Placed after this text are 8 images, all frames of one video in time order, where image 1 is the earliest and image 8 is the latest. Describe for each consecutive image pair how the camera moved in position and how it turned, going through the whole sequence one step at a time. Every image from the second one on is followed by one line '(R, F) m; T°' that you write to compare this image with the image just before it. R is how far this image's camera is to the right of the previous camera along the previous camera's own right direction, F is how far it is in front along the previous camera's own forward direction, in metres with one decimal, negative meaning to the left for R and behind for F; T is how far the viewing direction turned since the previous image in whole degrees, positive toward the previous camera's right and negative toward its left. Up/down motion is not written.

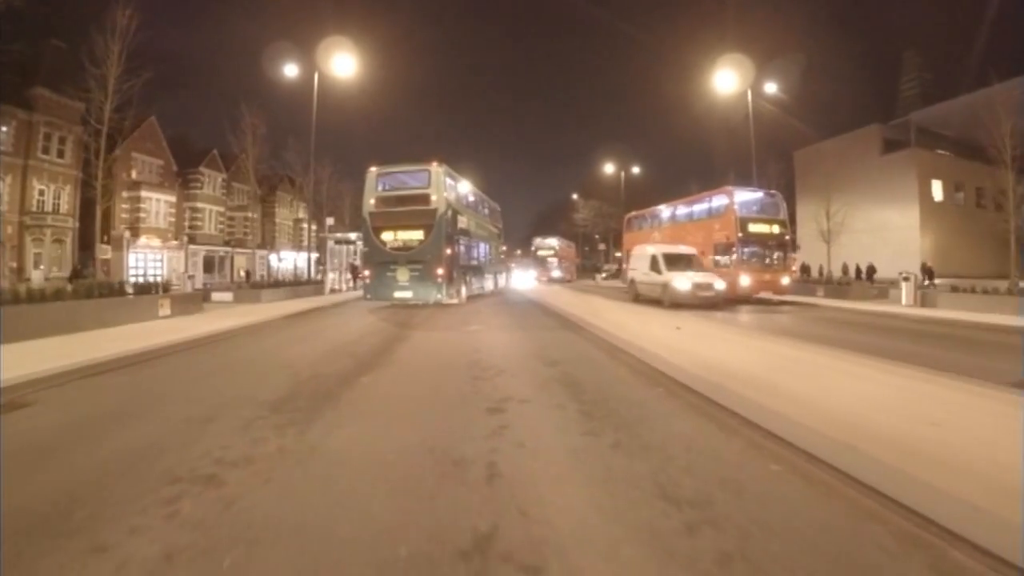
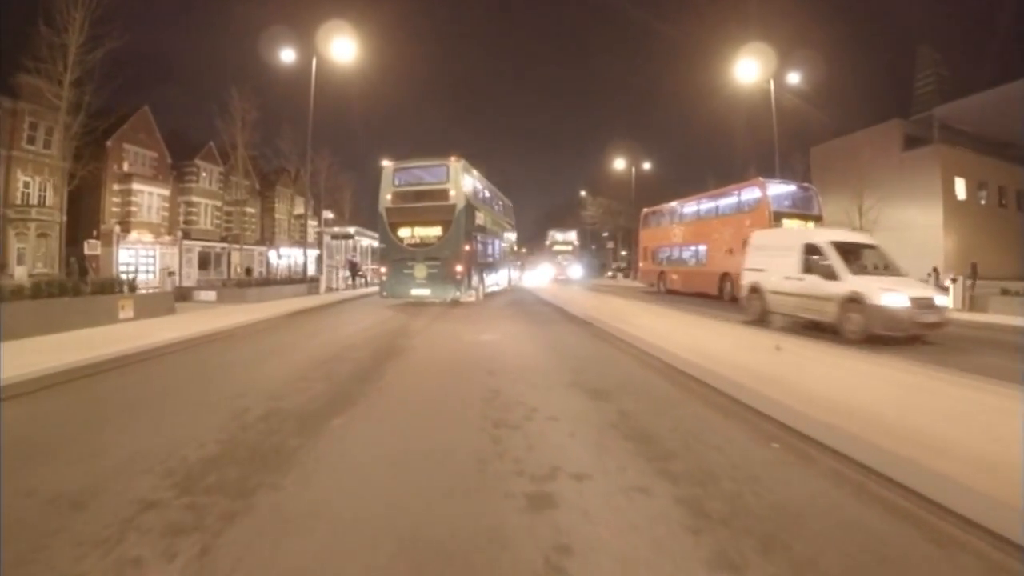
(-0.3, +3.2) m; 0°
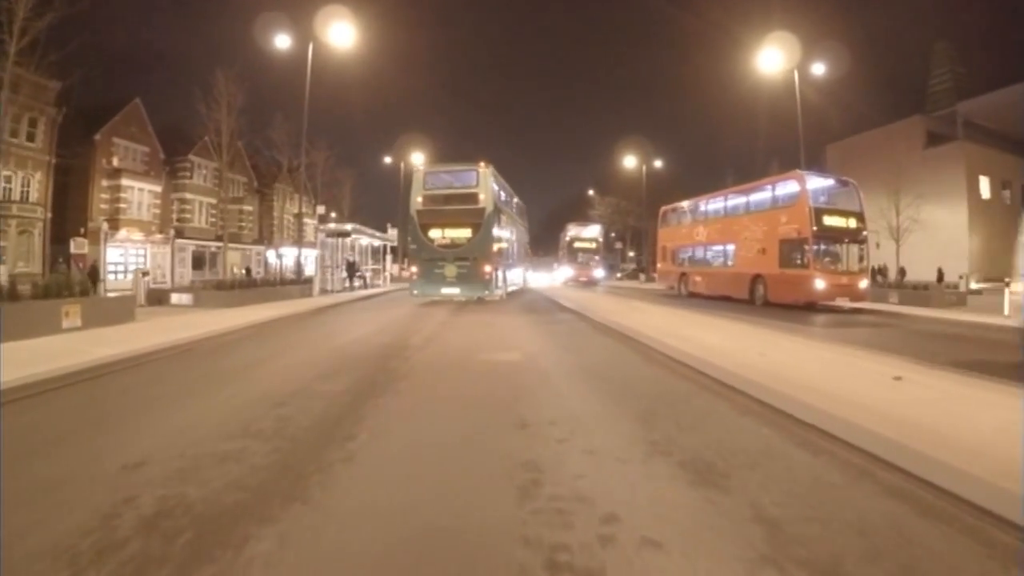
(-0.3, +3.2) m; 0°
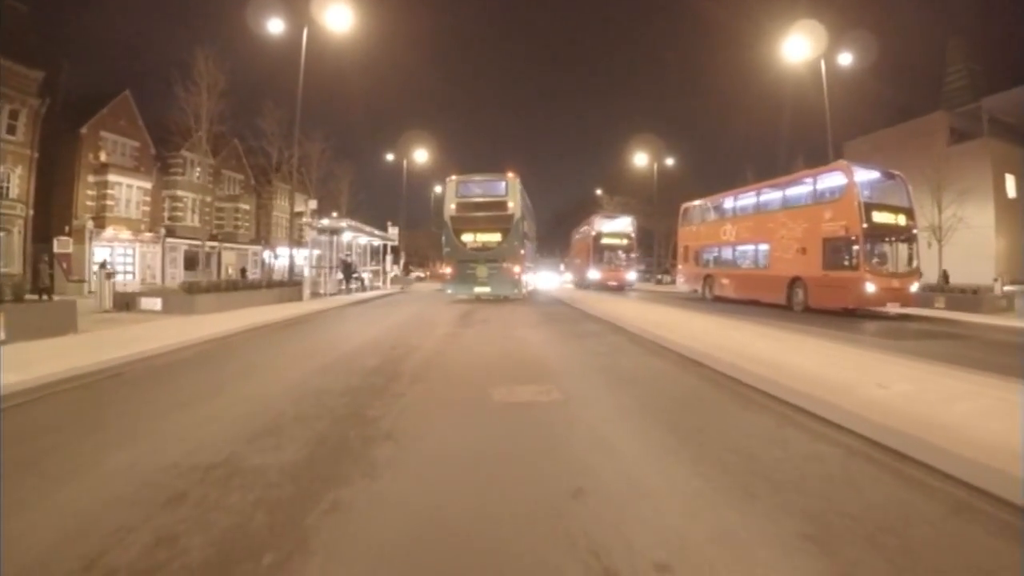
(-0.3, +3.2) m; 0°
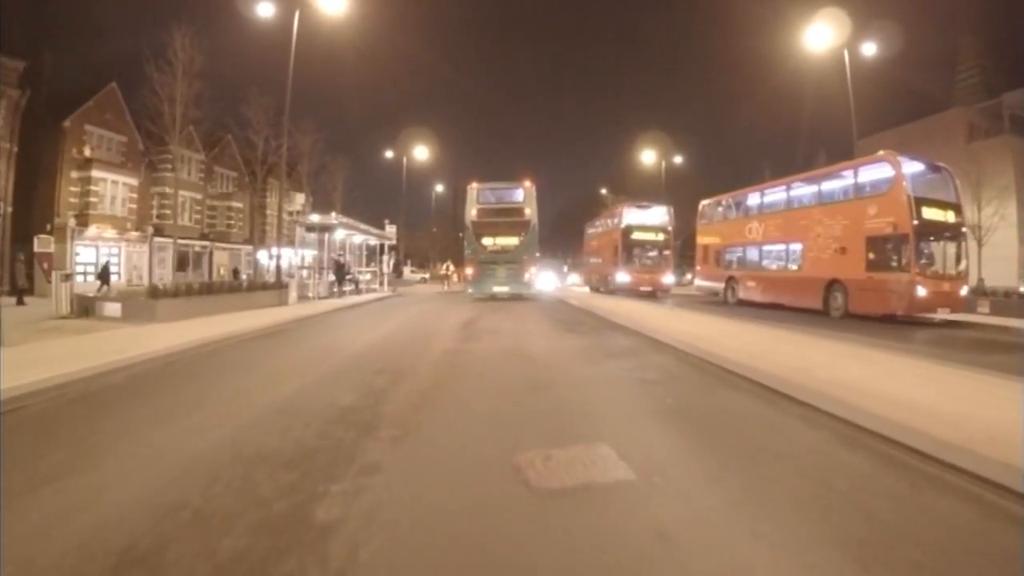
(-0.3, +2.8) m; 0°
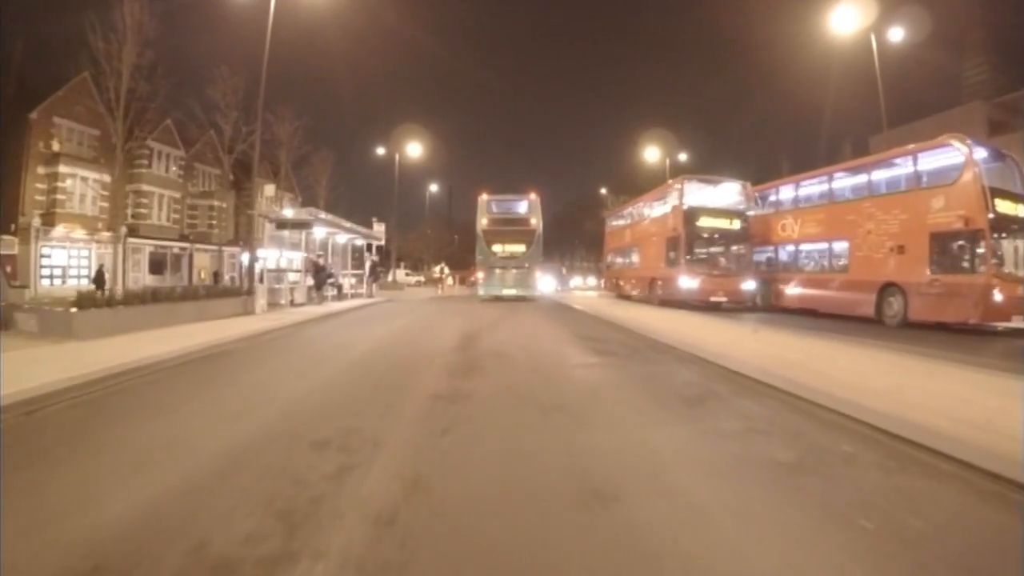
(-0.3, +3.7) m; 0°
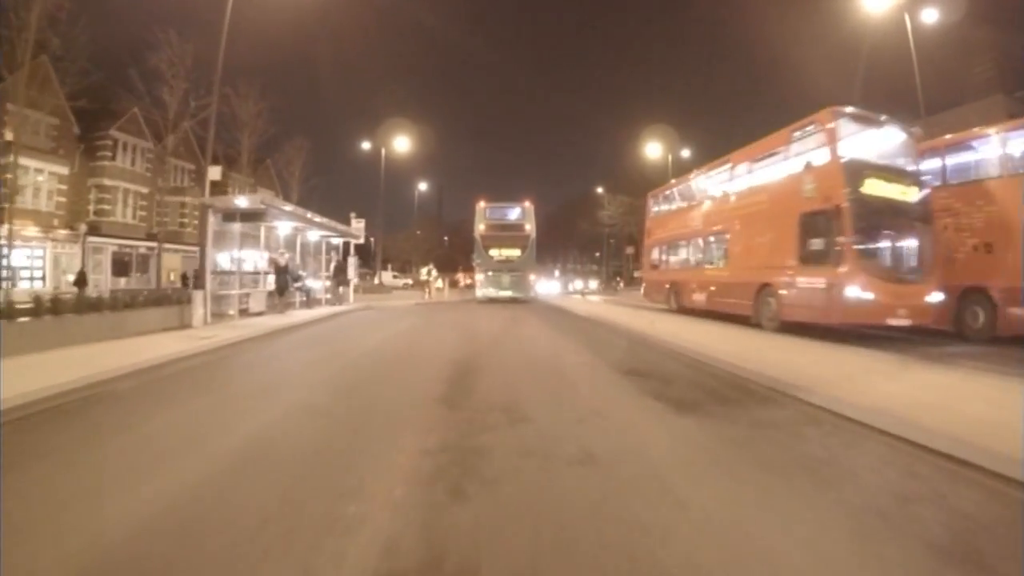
(-0.3, +4.1) m; +1°
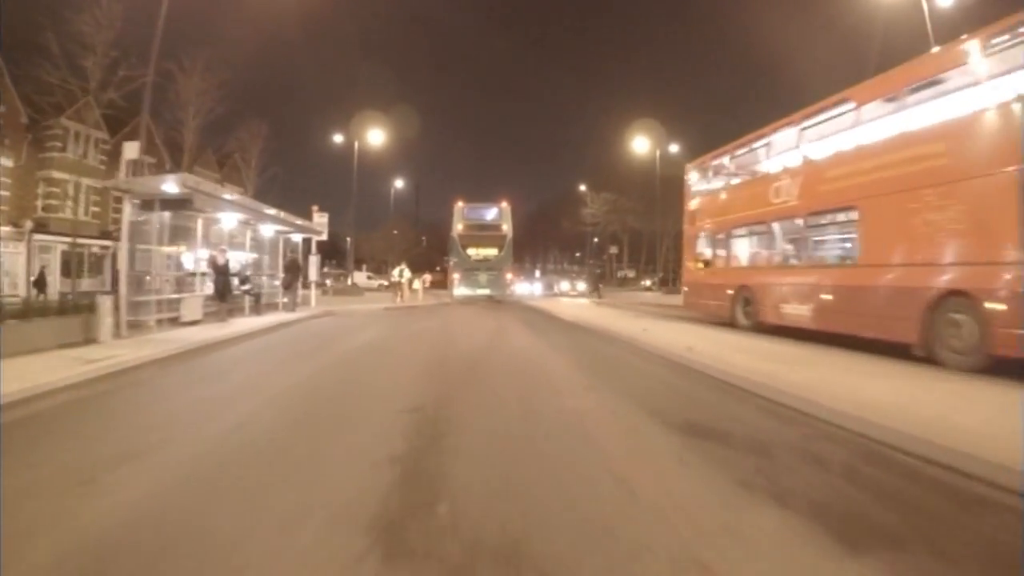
(-0.1, +3.2) m; +1°
